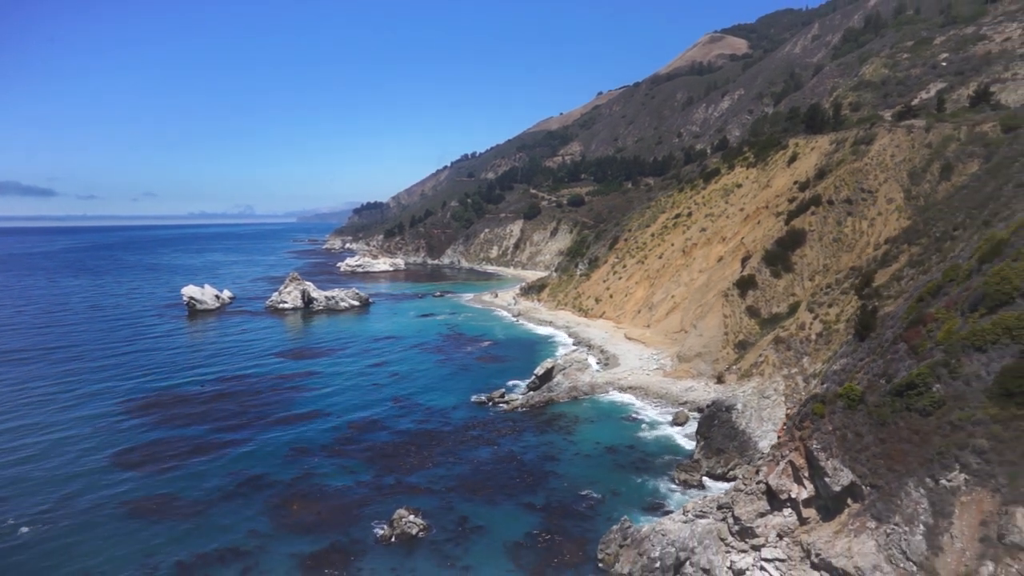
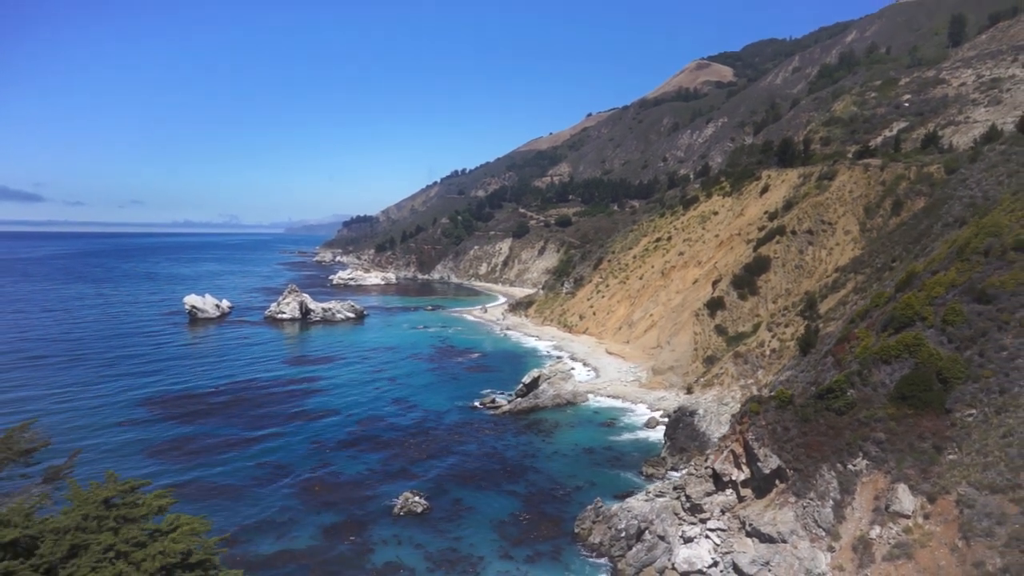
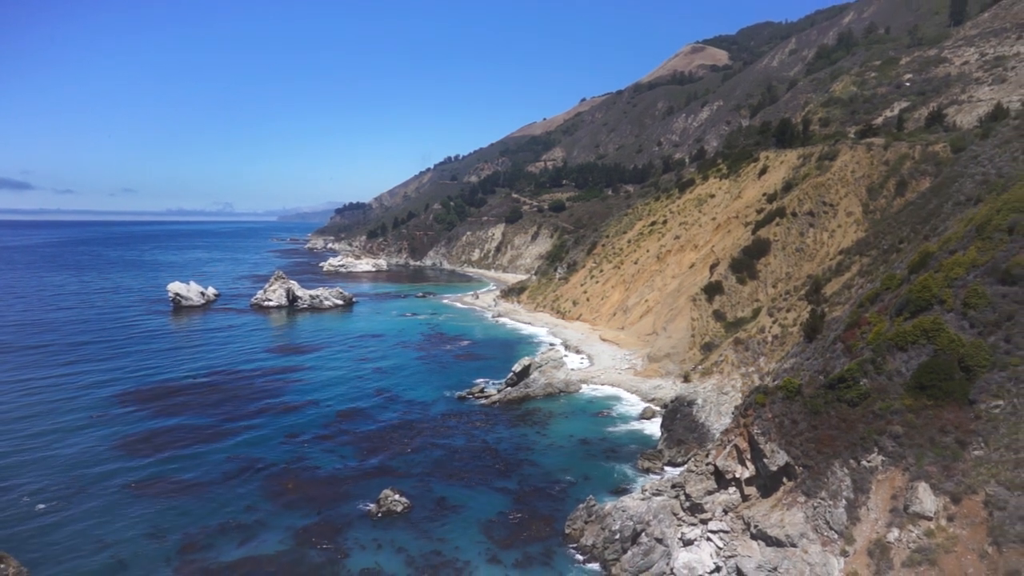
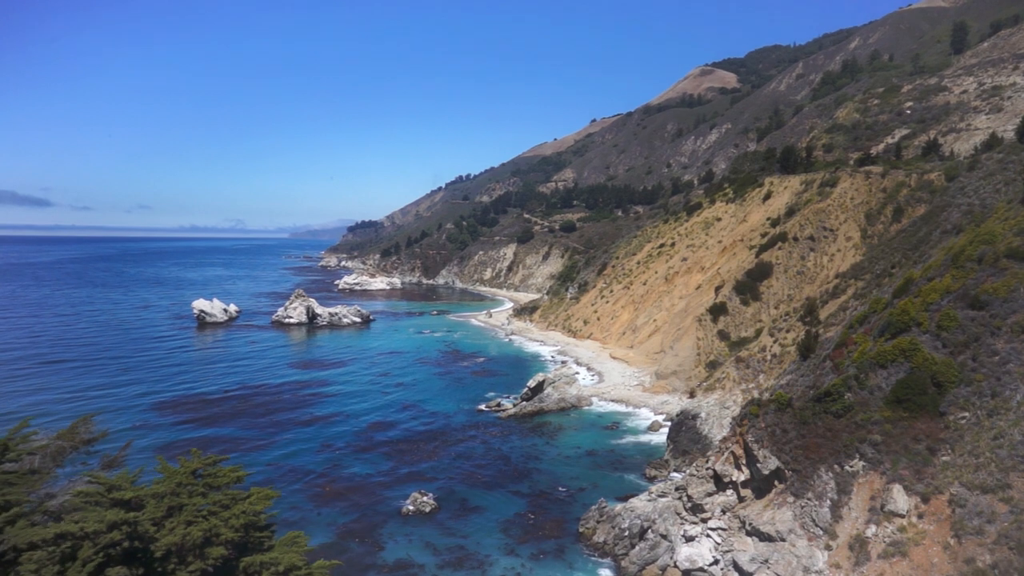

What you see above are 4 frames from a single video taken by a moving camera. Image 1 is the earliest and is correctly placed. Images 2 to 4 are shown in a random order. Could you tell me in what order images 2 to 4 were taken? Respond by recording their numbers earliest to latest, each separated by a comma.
3, 2, 4
